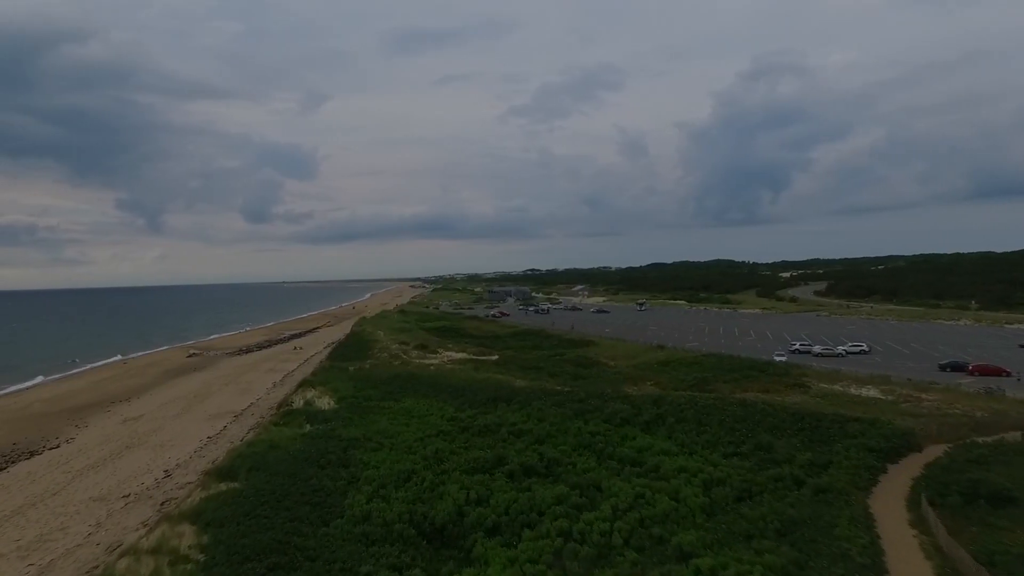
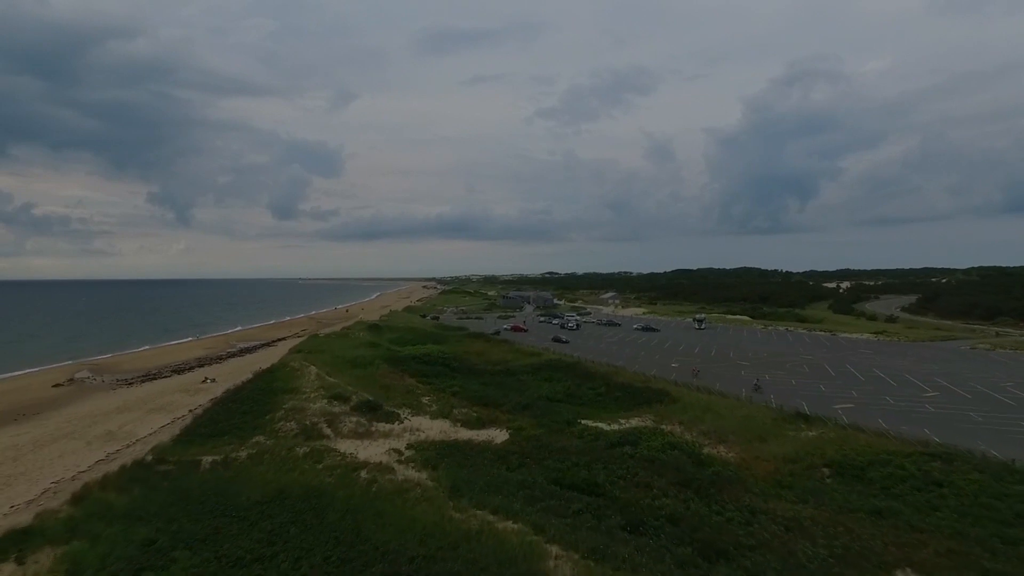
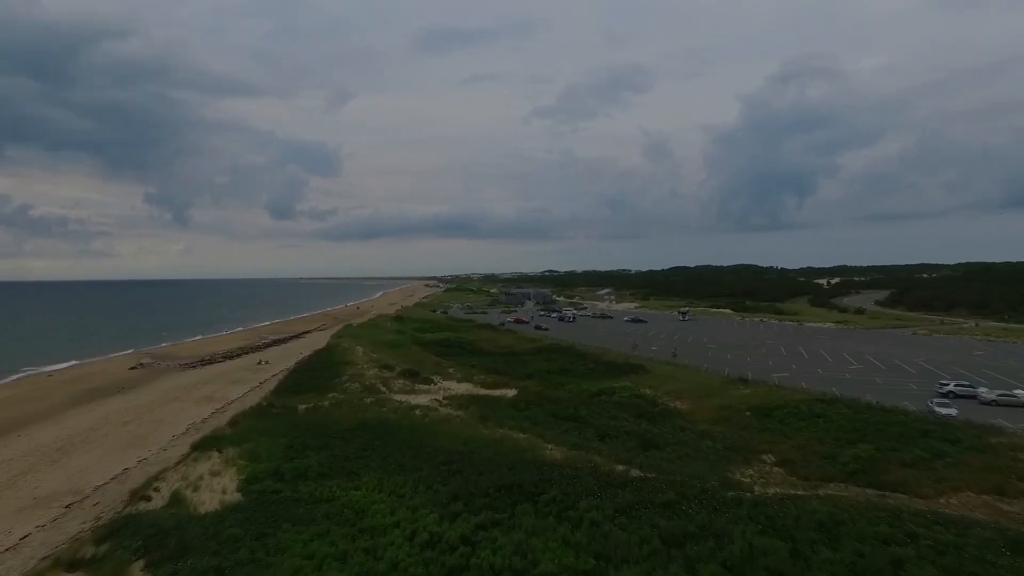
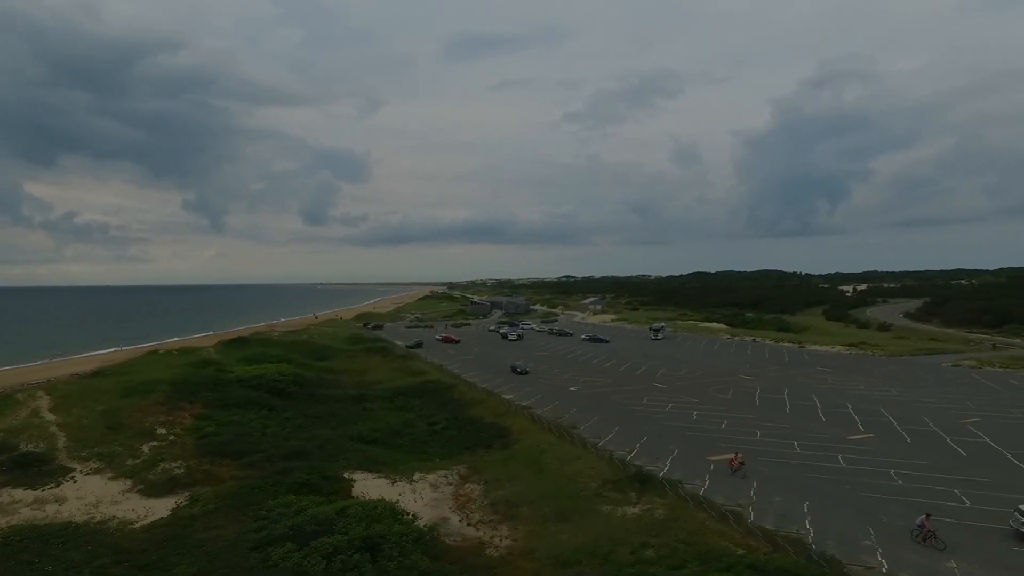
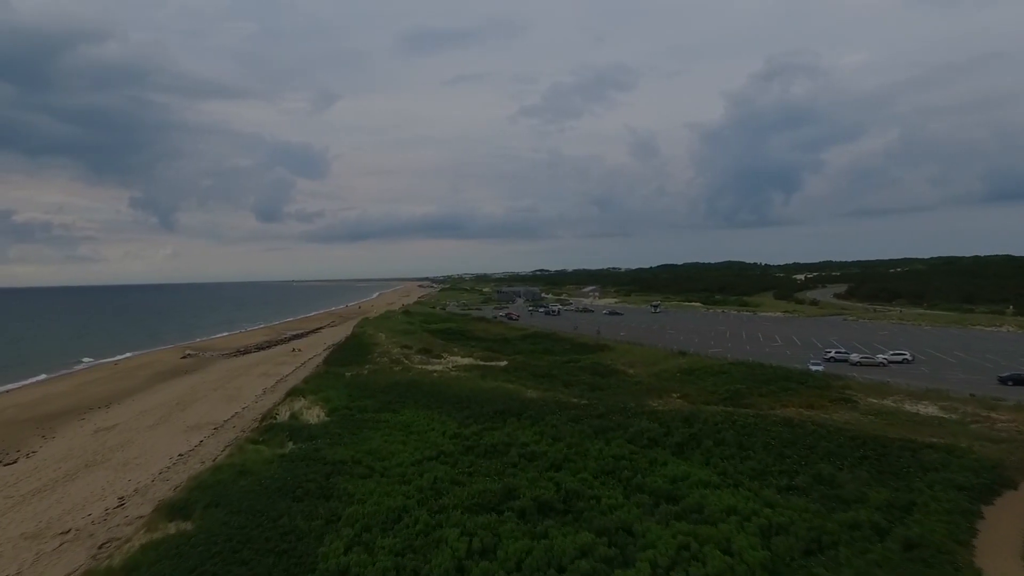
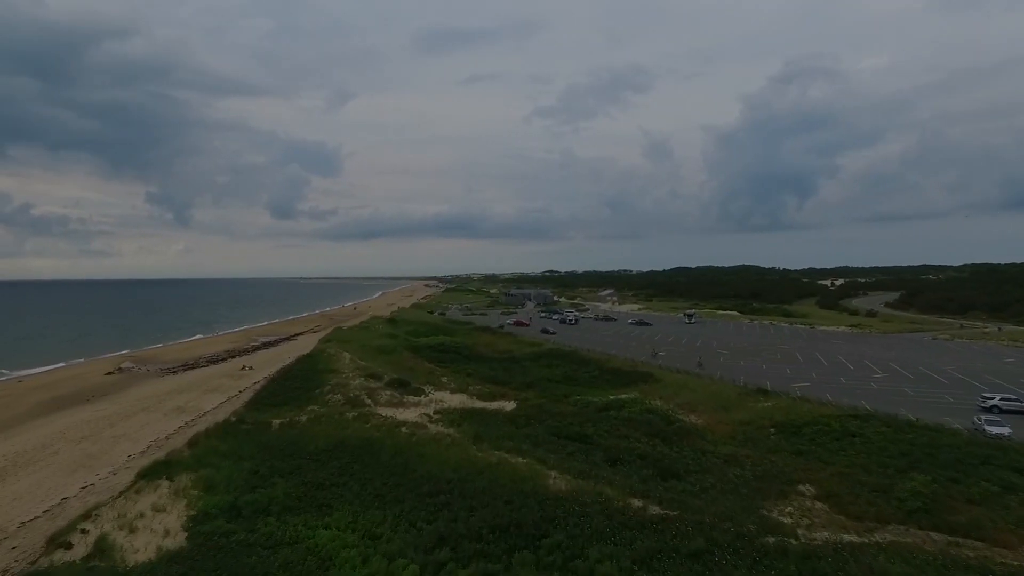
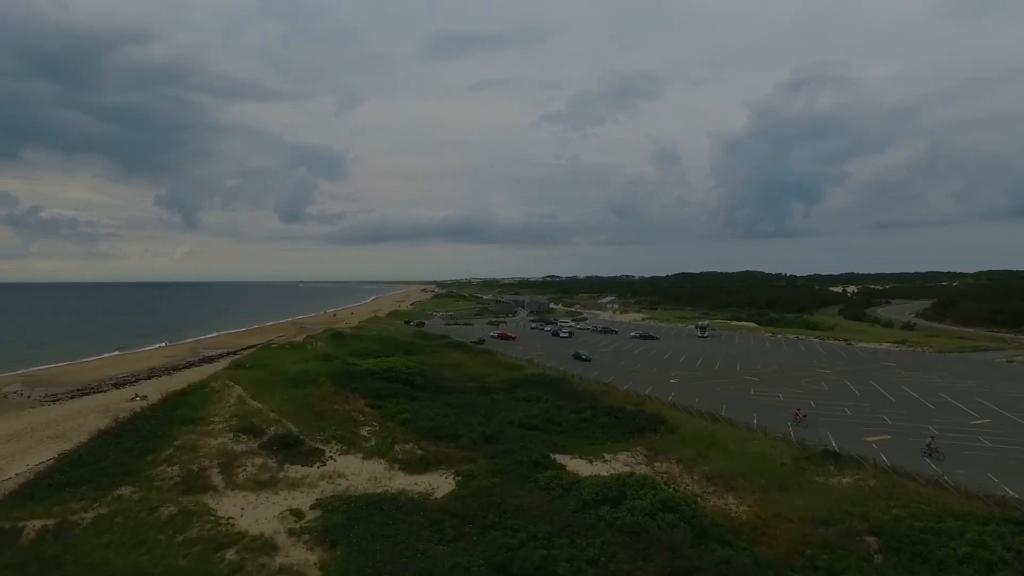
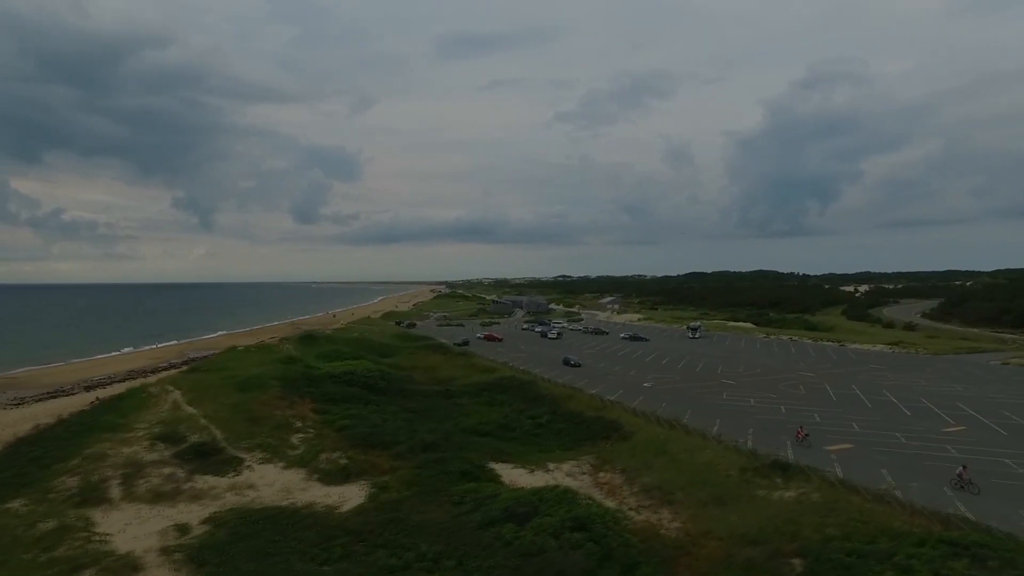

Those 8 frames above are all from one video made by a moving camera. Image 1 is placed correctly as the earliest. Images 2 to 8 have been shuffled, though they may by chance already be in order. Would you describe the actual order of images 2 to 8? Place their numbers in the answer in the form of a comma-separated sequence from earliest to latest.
5, 3, 6, 2, 7, 8, 4
